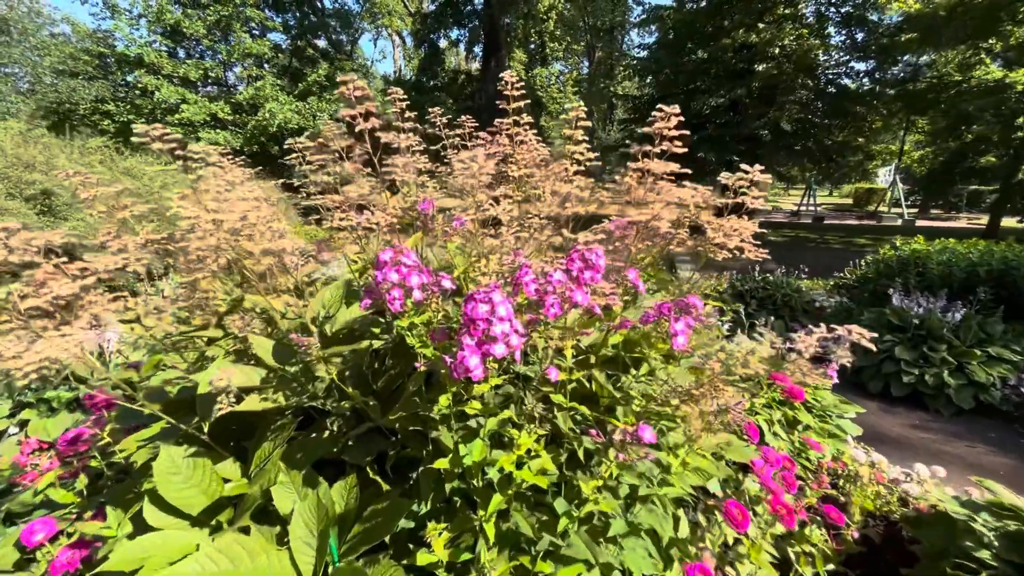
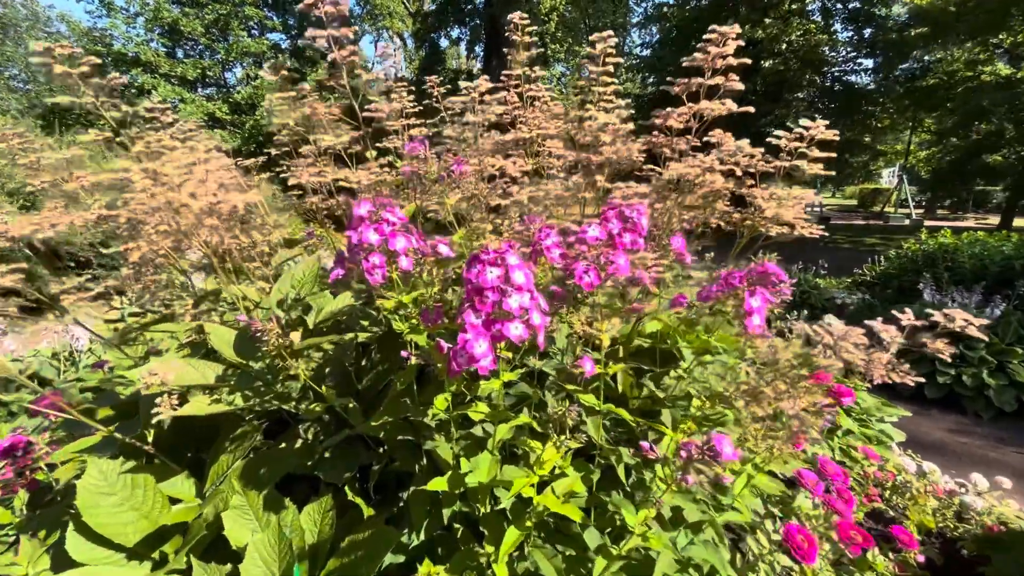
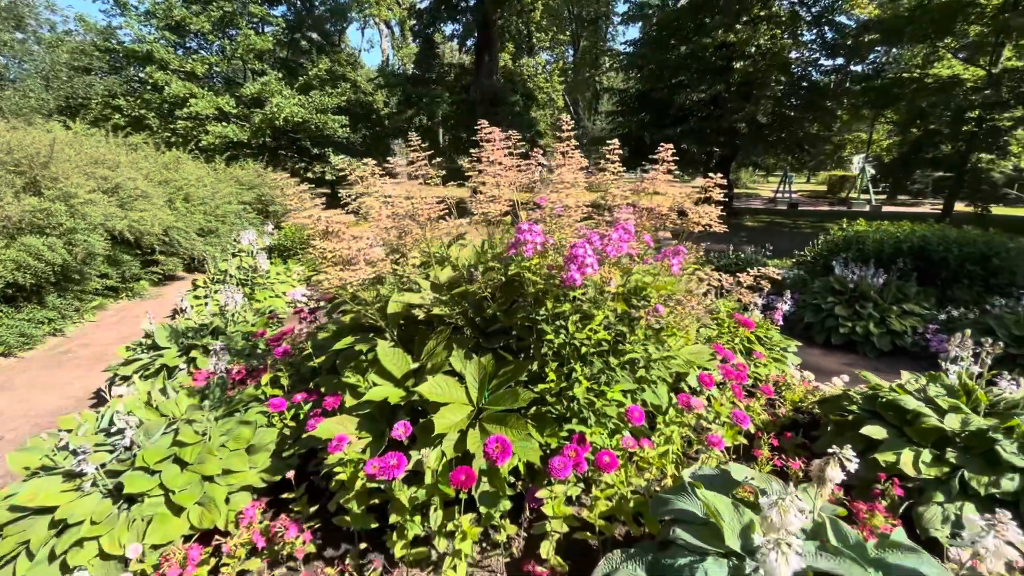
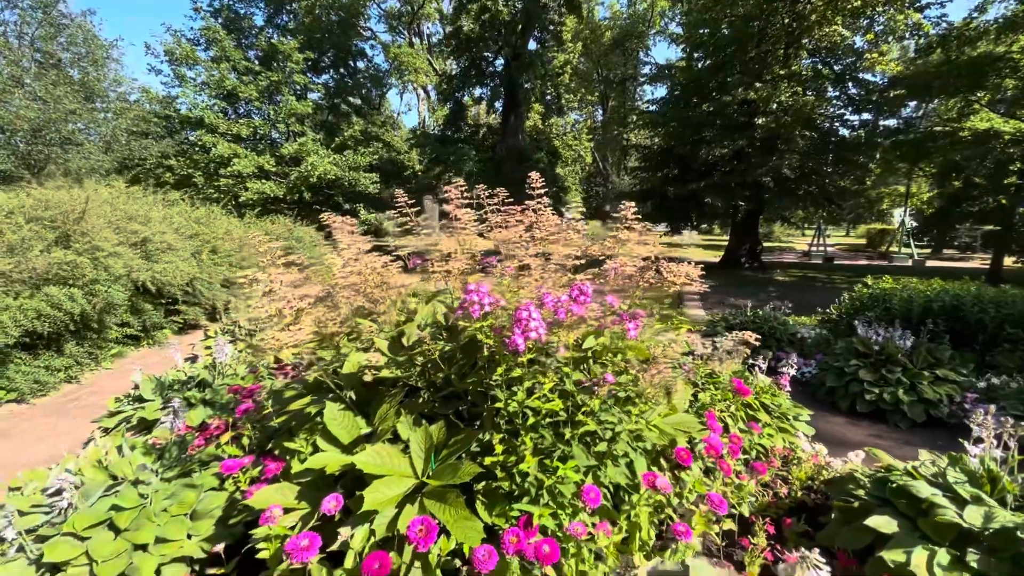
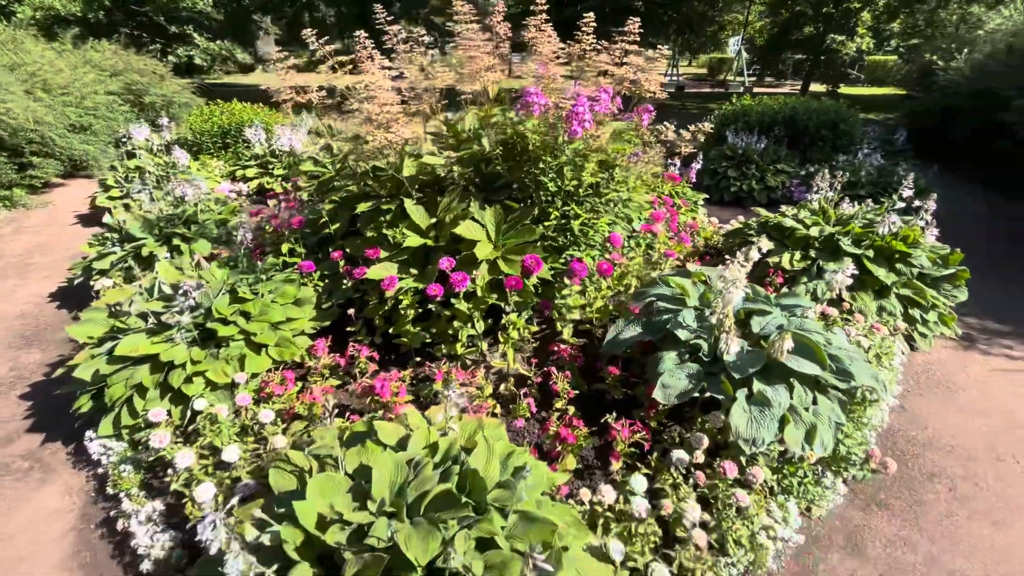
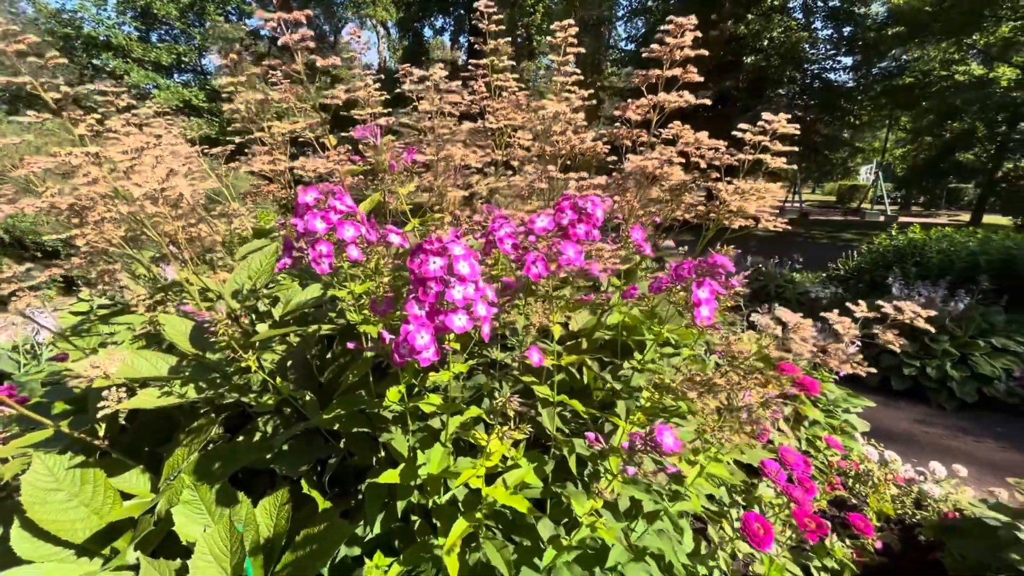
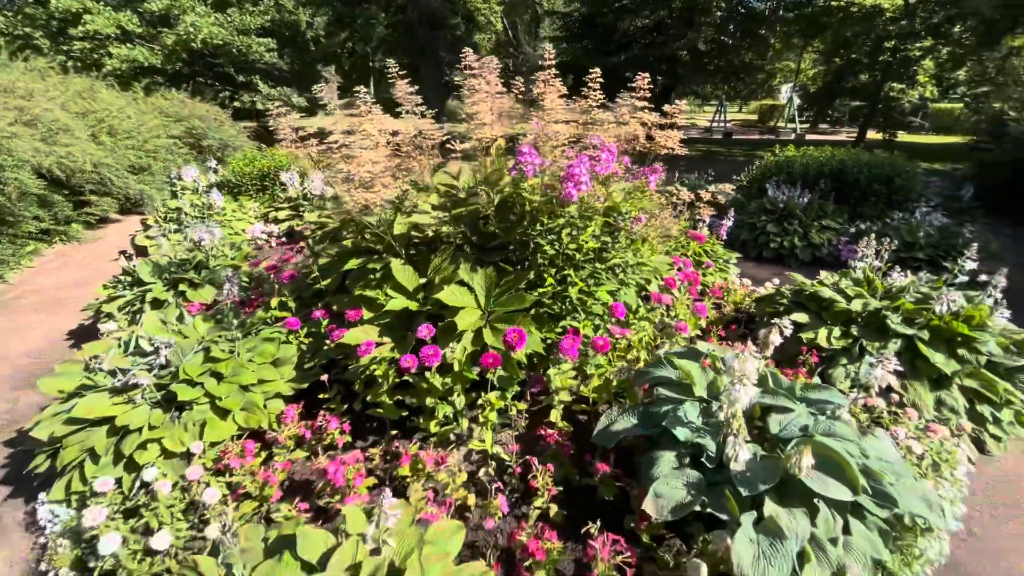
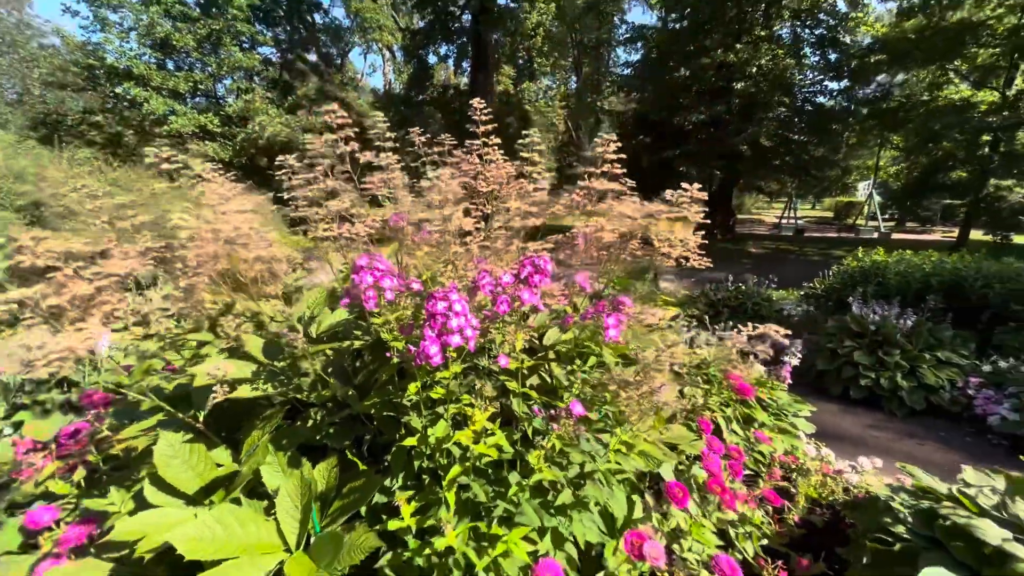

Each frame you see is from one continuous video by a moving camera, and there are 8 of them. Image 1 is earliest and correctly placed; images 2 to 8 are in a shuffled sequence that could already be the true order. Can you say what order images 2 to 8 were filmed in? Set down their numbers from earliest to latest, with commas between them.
2, 6, 8, 4, 3, 7, 5
